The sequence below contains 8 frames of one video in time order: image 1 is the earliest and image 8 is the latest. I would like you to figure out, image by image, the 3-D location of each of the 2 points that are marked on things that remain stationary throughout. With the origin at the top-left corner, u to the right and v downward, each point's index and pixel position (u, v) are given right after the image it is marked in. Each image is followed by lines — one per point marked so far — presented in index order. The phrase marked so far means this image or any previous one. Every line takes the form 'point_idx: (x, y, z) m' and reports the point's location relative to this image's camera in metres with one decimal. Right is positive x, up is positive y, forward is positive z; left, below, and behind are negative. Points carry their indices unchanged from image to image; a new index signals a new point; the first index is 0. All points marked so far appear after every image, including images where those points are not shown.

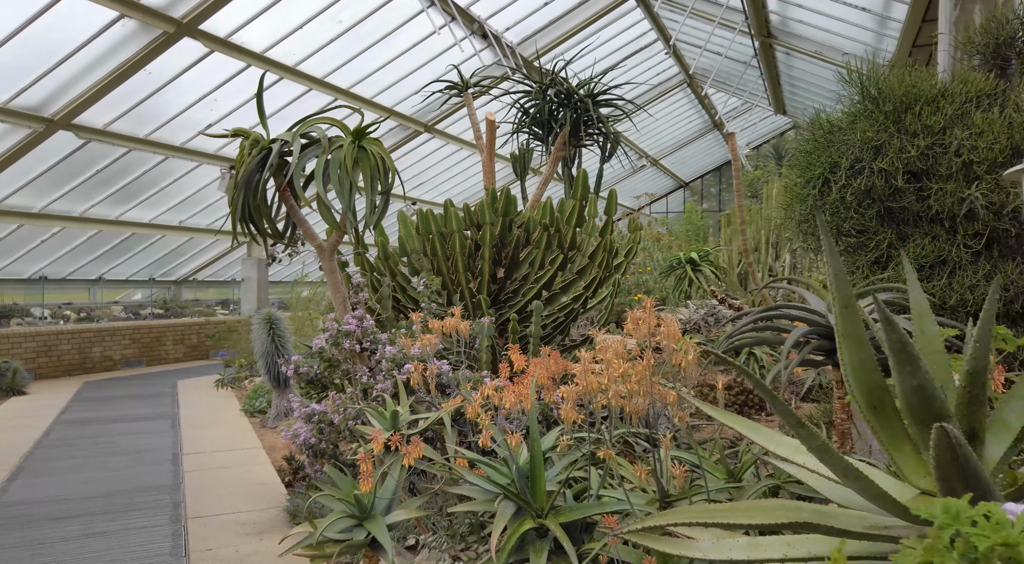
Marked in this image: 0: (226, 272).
0: (-5.5, +0.2, +12.9) m
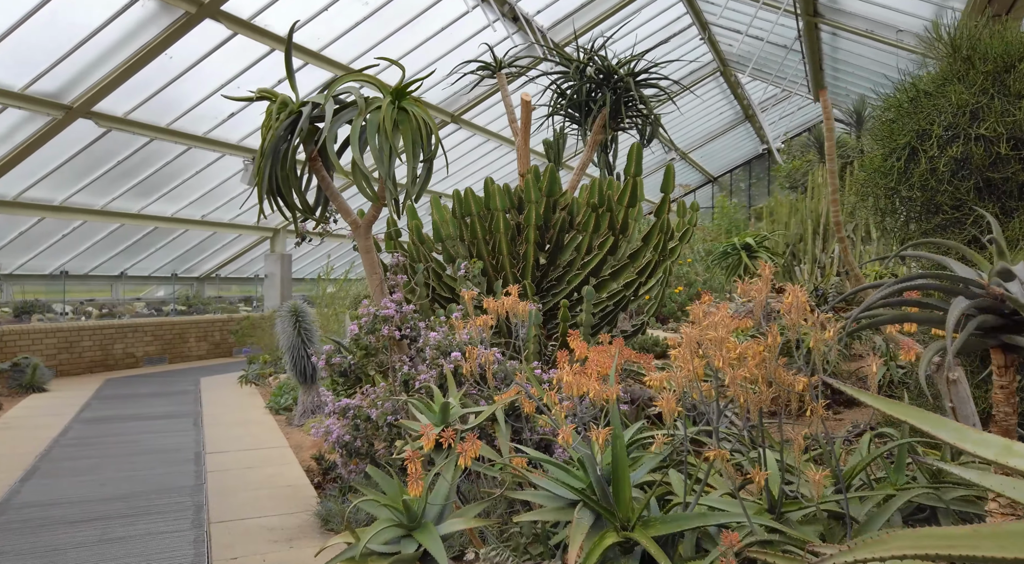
0: (-5.0, +0.3, +12.7) m
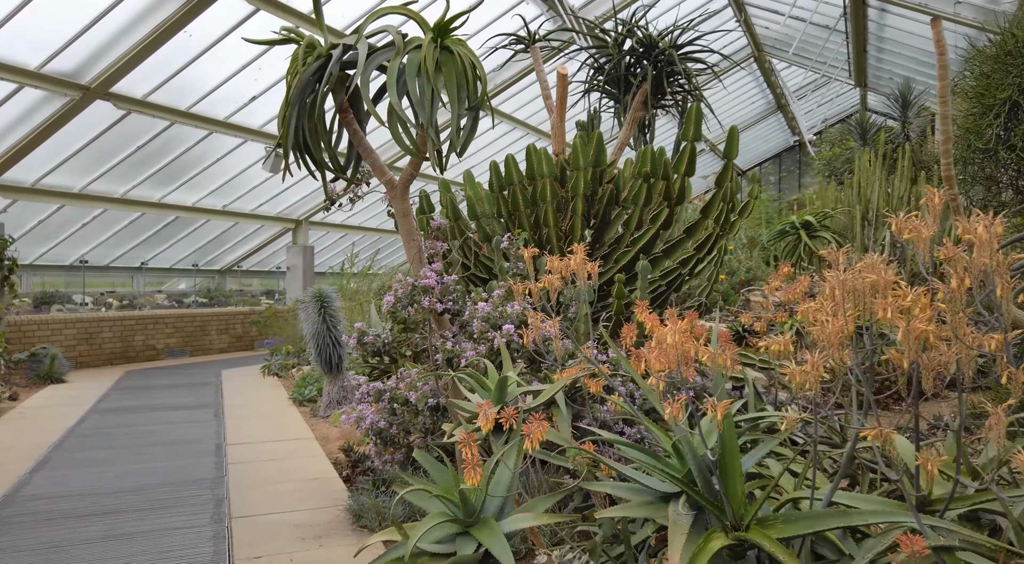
0: (-4.5, +0.4, +12.4) m
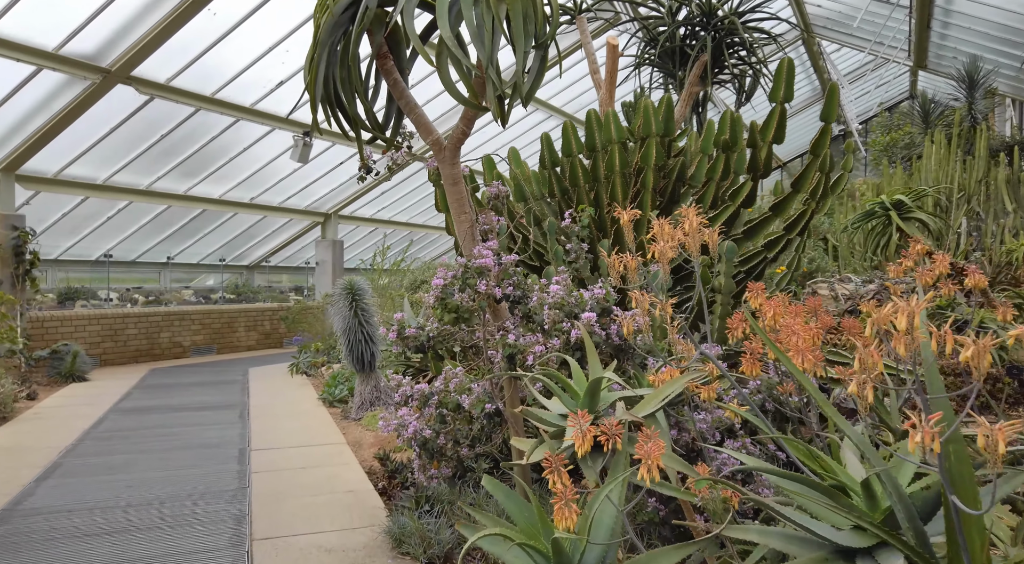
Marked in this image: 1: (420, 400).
0: (-3.9, +0.5, +12.1) m
1: (-0.3, -0.4, +2.3) m
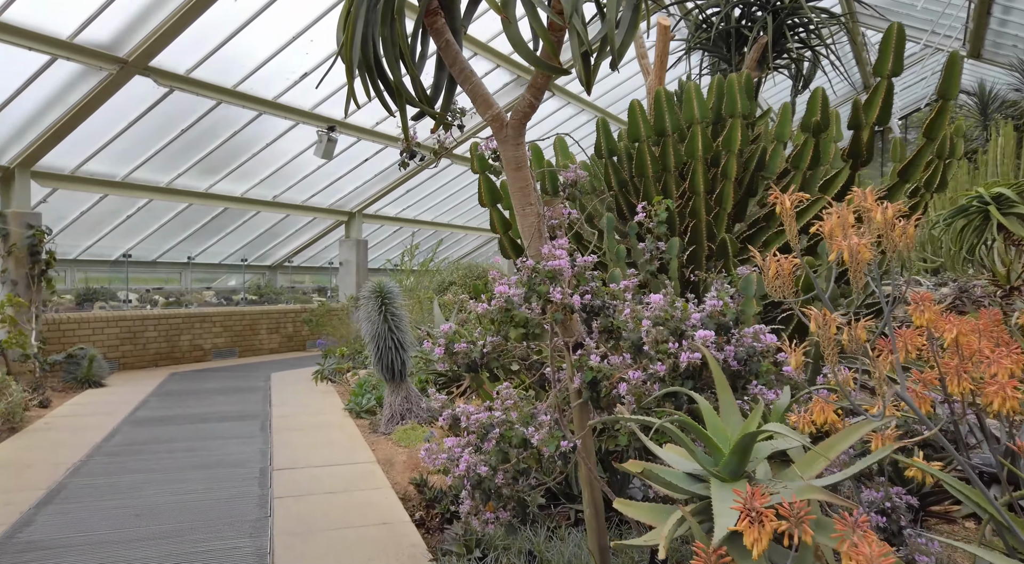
0: (-3.4, +0.5, +11.8) m
1: (-0.1, -0.4, +1.9) m
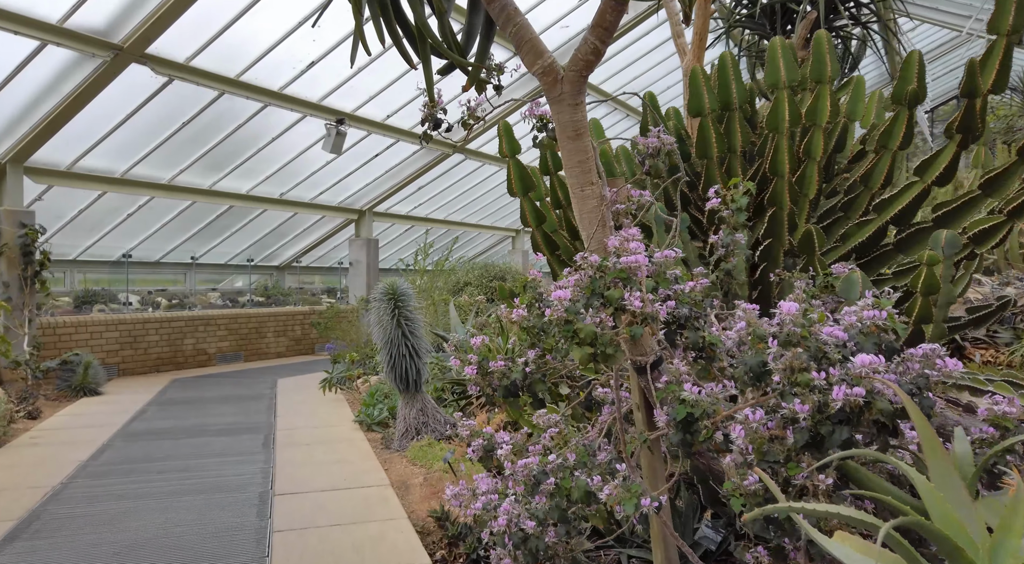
0: (-3.1, +0.4, +11.5) m
1: (0.0, -0.4, +1.5) m
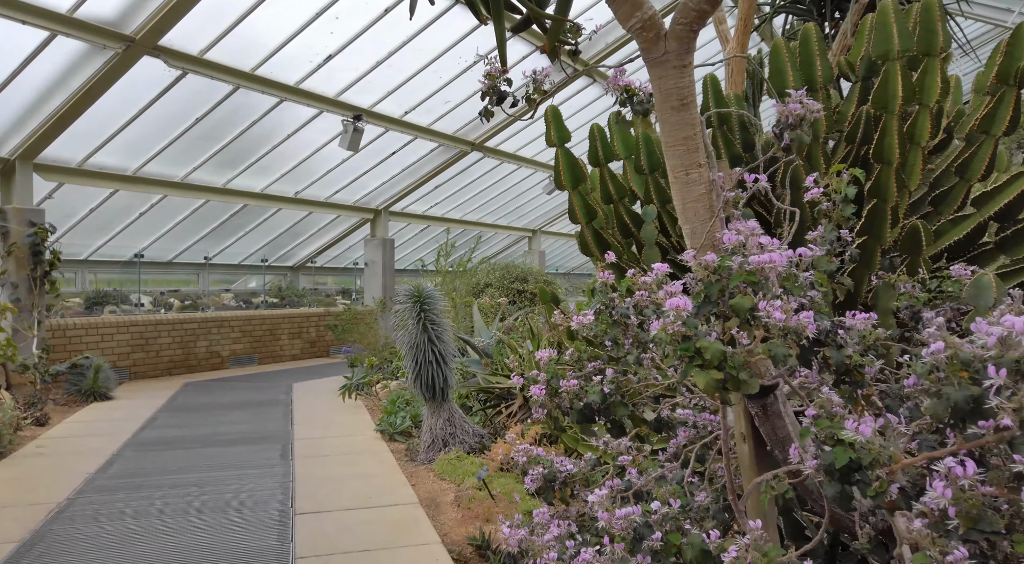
0: (-2.8, +0.4, +11.2) m
1: (+0.2, -0.4, +1.2) m
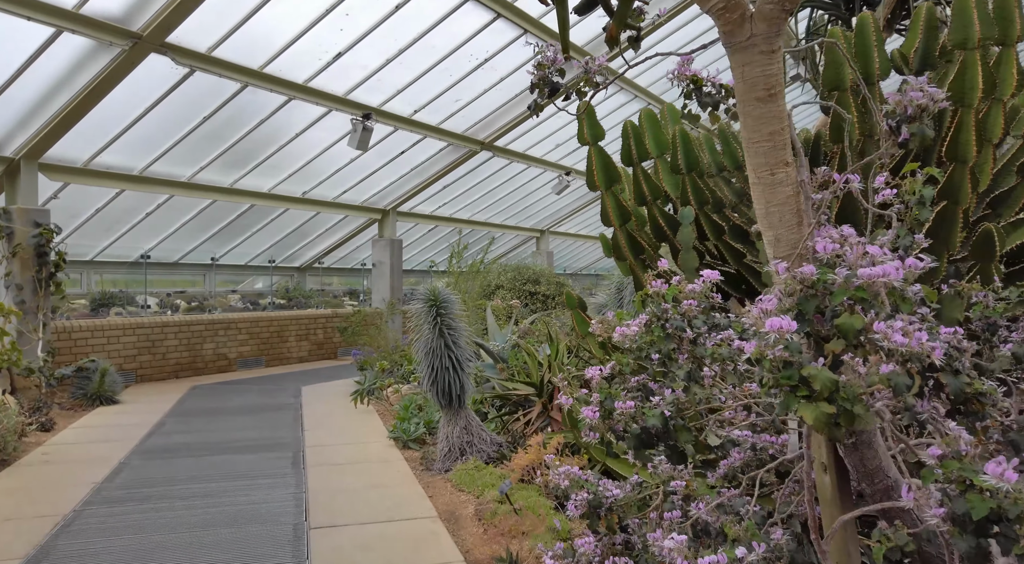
0: (-2.6, +0.4, +11.1) m
1: (+0.3, -0.5, +1.1) m
